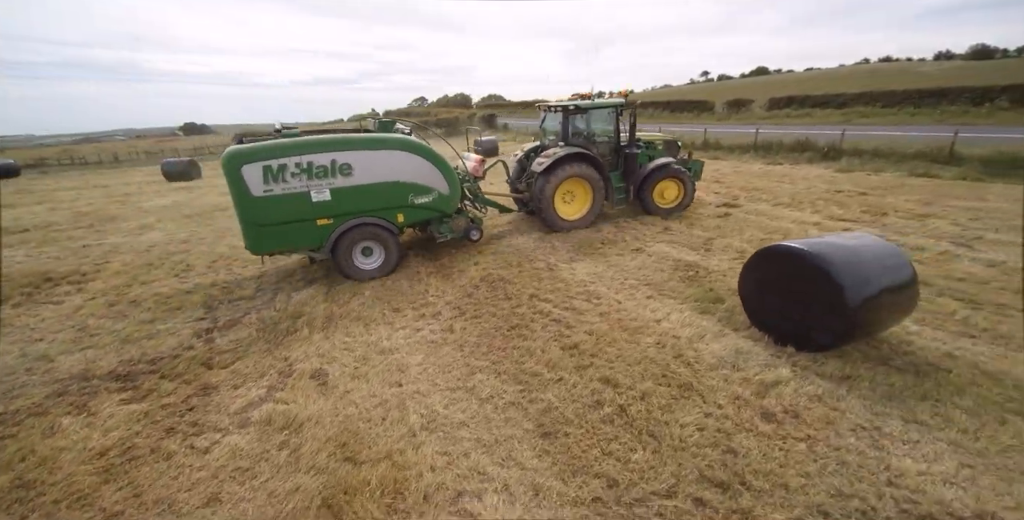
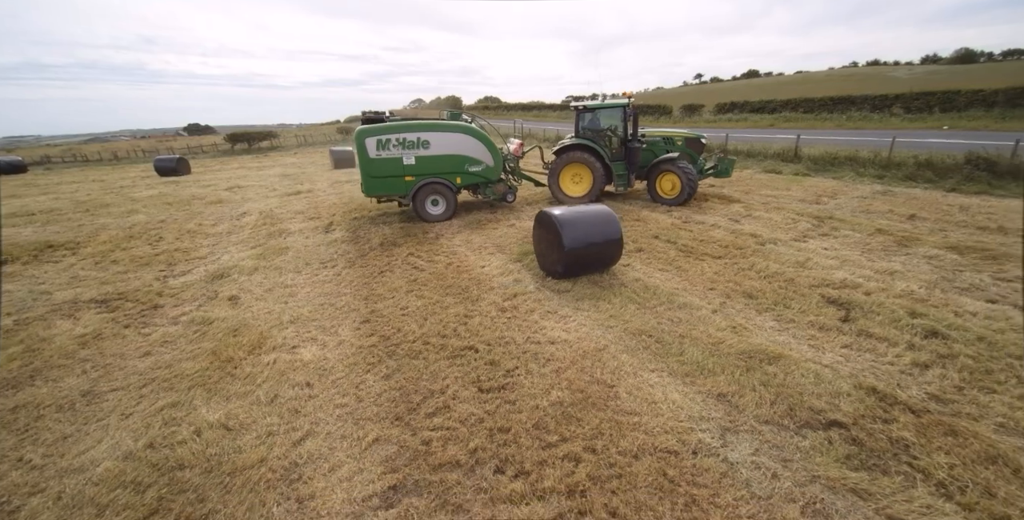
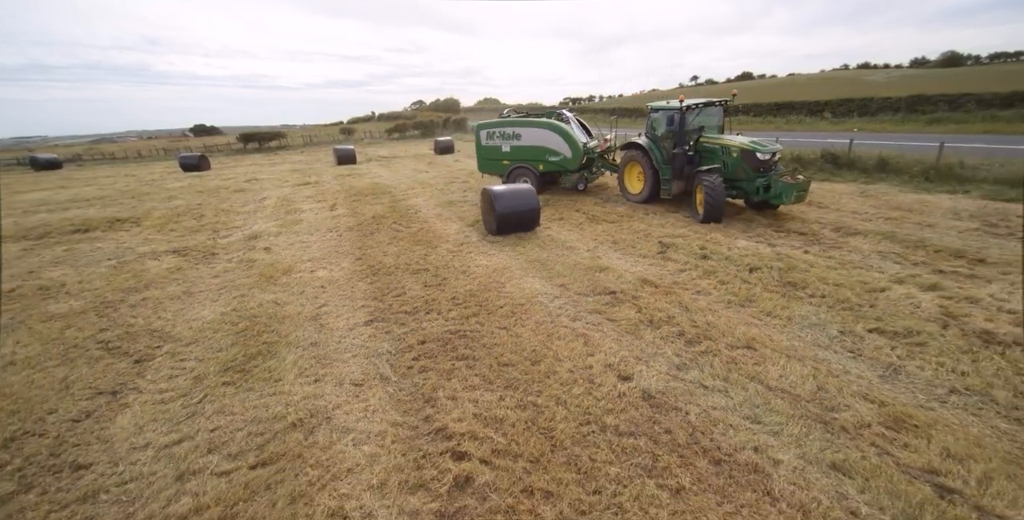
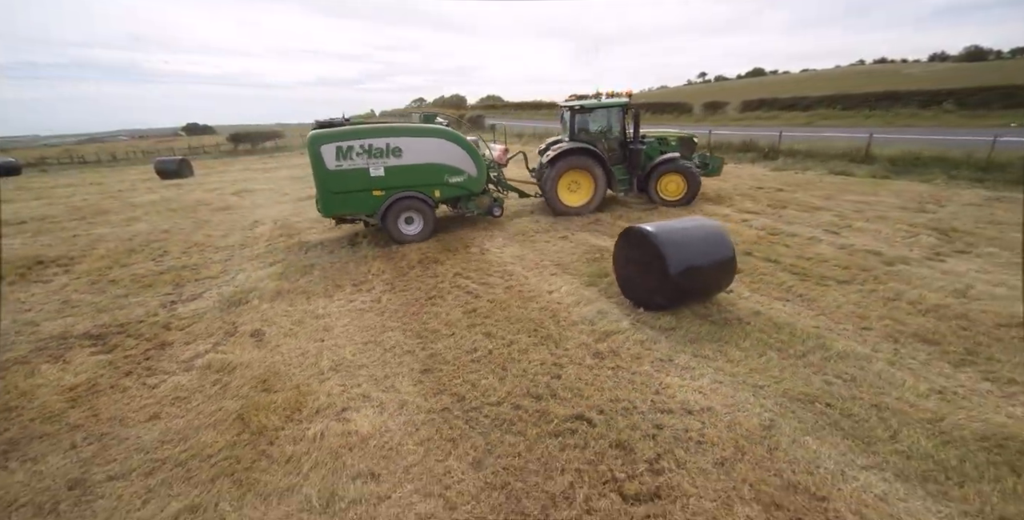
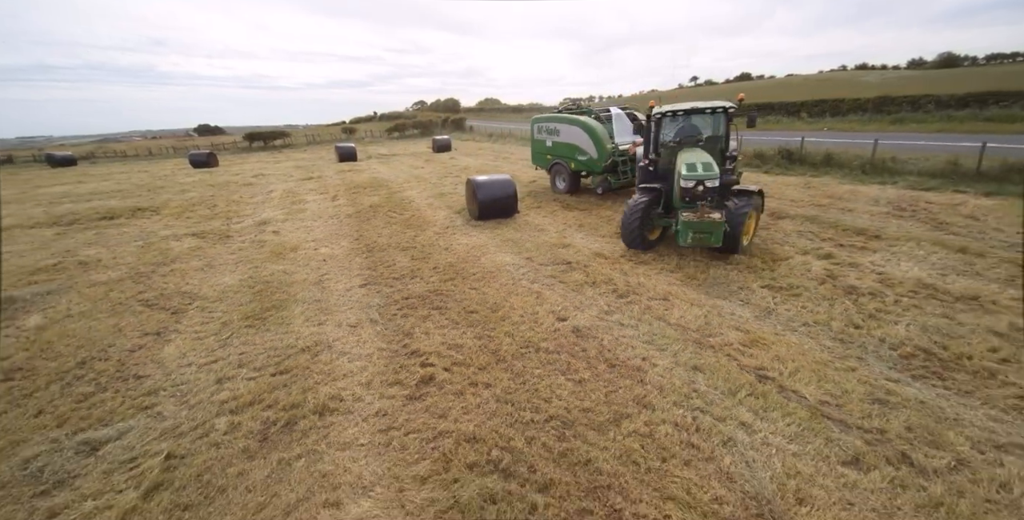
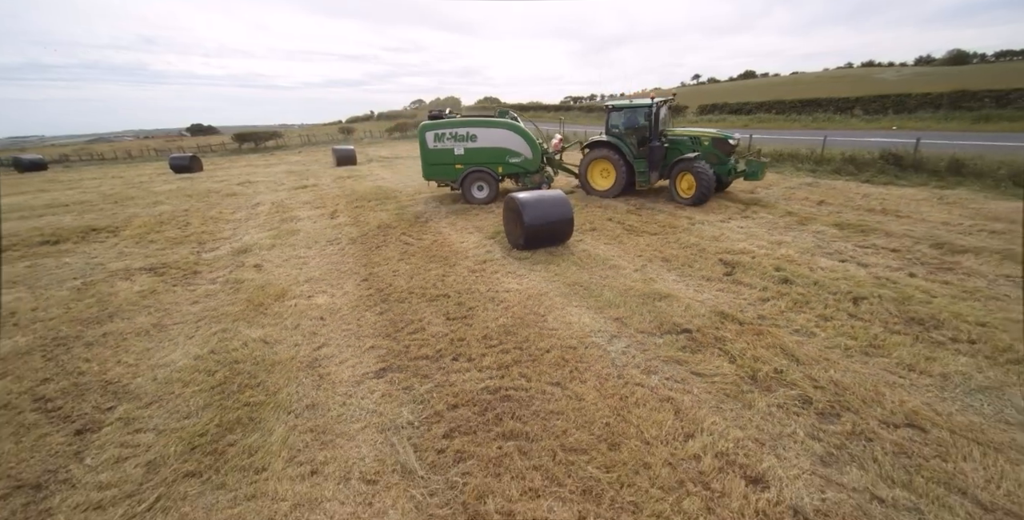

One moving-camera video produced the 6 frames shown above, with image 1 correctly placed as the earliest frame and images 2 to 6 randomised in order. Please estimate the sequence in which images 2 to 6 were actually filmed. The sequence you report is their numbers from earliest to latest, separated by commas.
4, 2, 6, 3, 5
